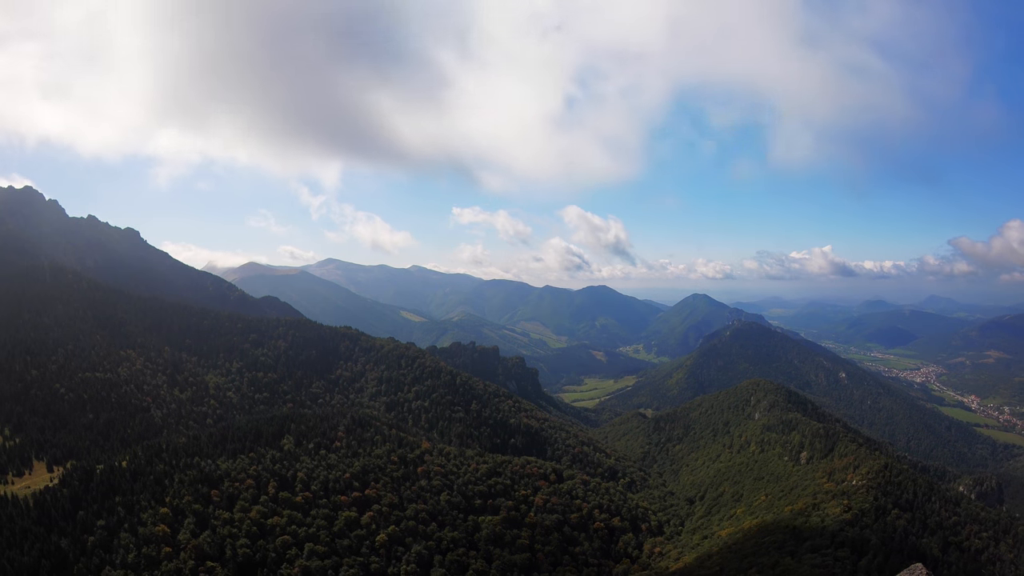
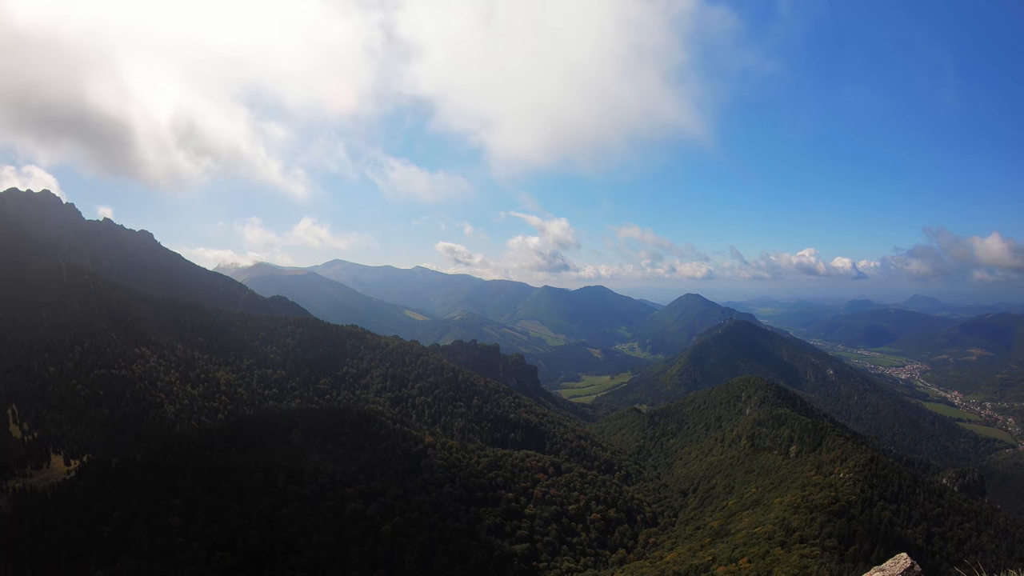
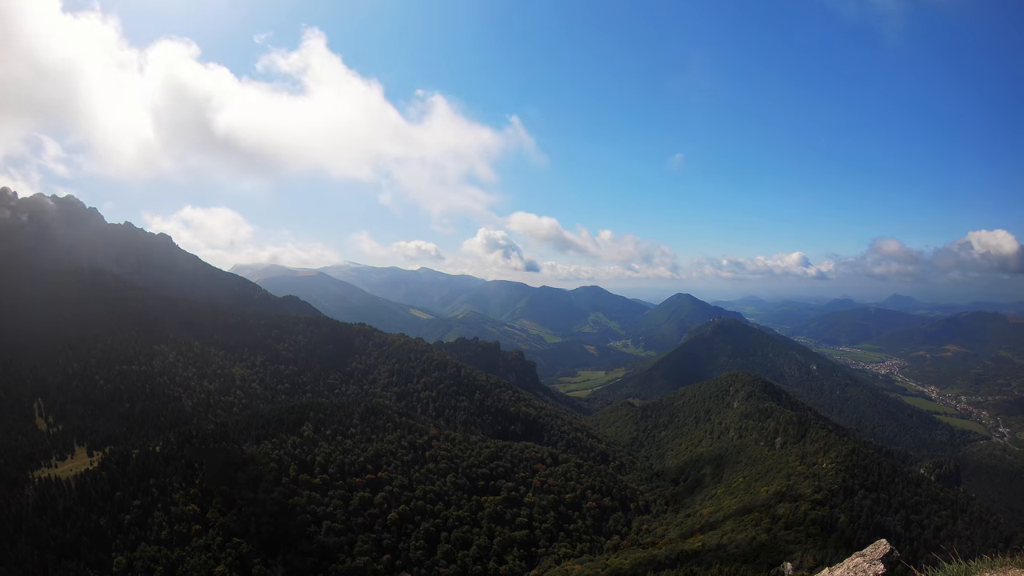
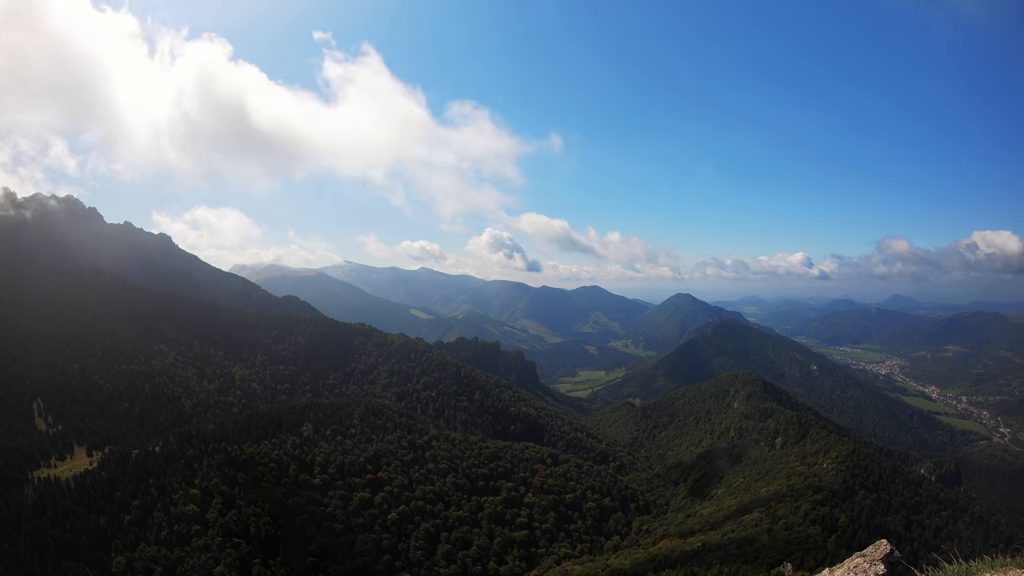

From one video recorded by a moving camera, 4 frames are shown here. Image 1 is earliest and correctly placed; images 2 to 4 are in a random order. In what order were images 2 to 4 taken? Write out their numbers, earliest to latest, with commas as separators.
2, 4, 3
